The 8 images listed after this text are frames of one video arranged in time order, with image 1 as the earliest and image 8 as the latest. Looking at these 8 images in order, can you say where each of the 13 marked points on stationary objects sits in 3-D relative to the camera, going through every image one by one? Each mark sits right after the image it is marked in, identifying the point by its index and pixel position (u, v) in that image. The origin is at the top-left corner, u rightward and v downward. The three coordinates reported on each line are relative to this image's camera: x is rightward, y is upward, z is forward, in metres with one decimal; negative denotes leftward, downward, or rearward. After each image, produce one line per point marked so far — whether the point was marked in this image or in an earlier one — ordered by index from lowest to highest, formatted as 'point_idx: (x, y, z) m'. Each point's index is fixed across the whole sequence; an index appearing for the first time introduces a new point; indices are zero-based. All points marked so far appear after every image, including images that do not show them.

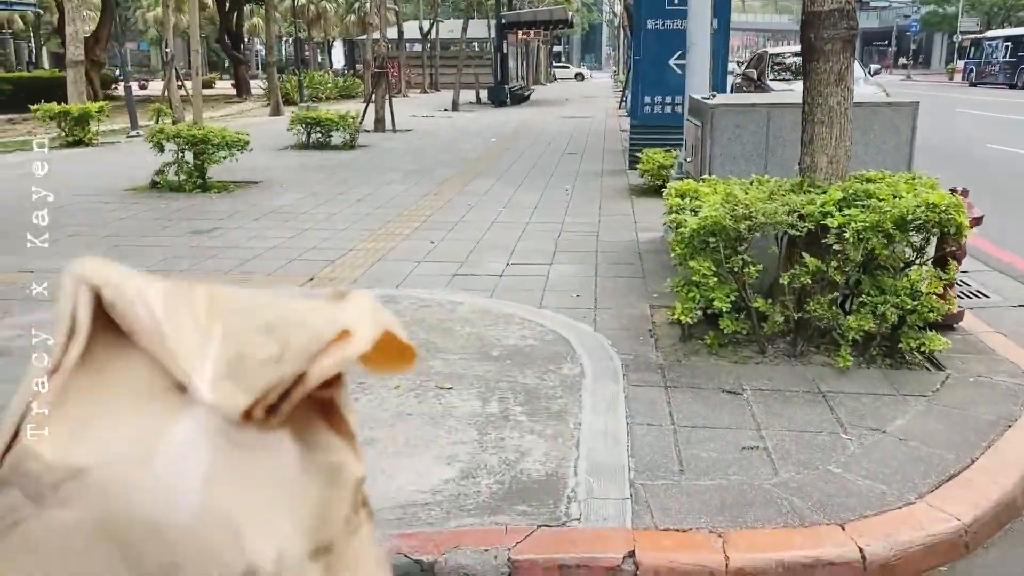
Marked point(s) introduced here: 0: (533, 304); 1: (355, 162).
0: (+0.1, -0.1, +4.9) m
1: (-2.3, +1.8, +12.7) m
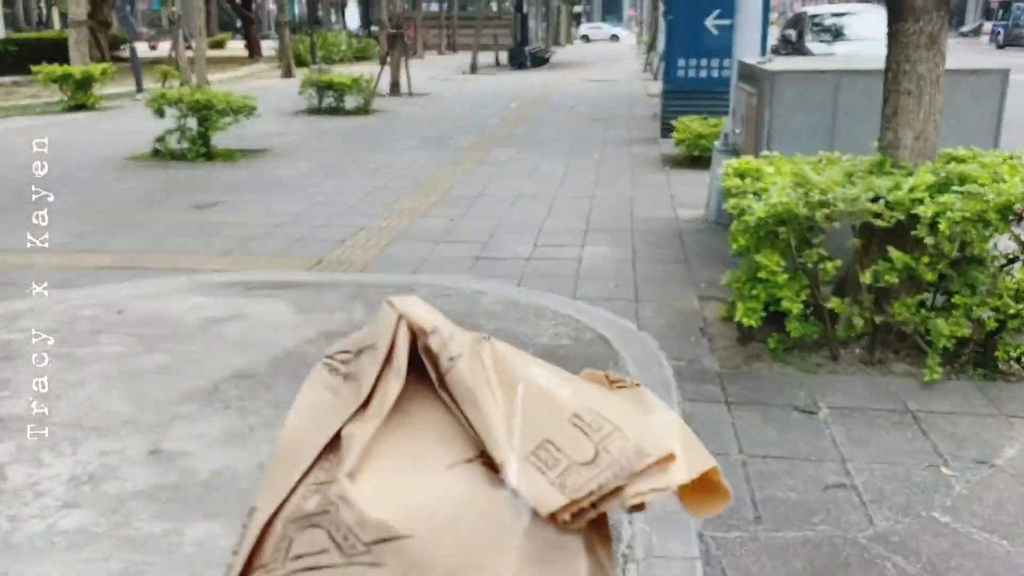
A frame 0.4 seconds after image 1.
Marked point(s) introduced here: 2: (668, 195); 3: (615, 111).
0: (+0.3, 0.0, +4.4) m
1: (-2.0, +2.2, +12.2) m
2: (+1.2, +0.7, +7.0) m
3: (+1.7, +2.8, +14.0) m
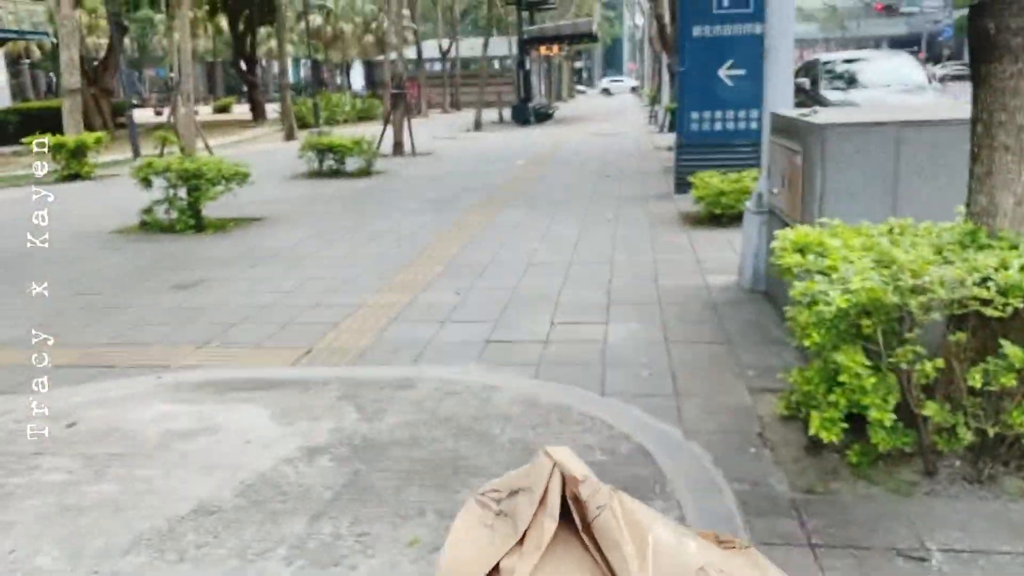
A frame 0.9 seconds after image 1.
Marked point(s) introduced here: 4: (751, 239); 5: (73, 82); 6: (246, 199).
0: (+0.3, -0.4, +3.7) m
1: (-1.9, +1.3, +11.7) m
2: (+1.3, +0.2, +6.4) m
3: (+1.7, +1.9, +13.5) m
4: (+1.4, +0.3, +5.3) m
5: (-7.1, +3.3, +14.2) m
6: (-3.1, +1.0, +10.3) m
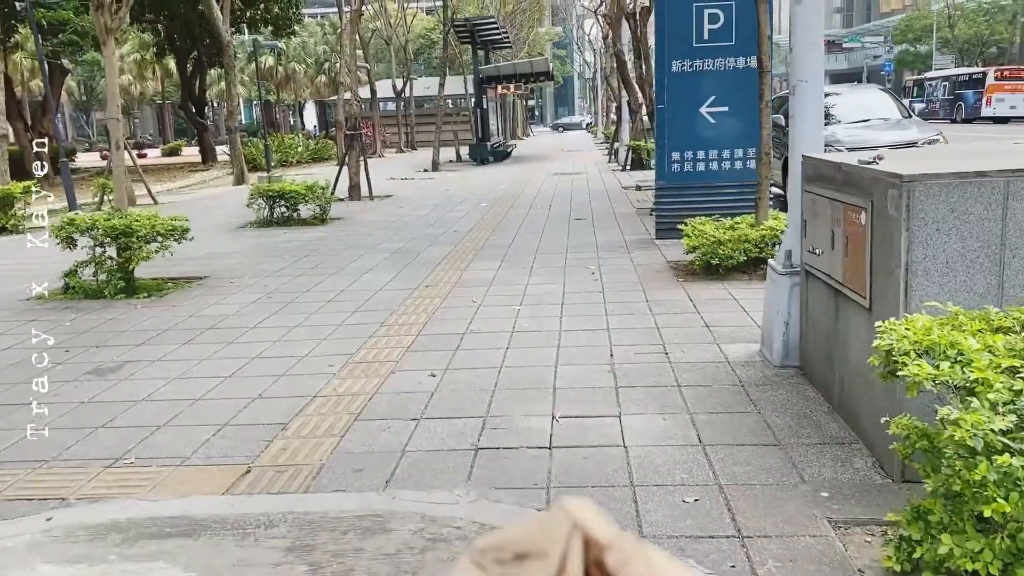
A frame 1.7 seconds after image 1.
0: (+0.4, -0.8, +2.8) m
1: (-2.3, +0.6, +10.7) m
2: (+1.2, -0.2, +5.6) m
3: (+1.3, +1.2, +12.7) m
4: (+1.4, -0.1, +4.5) m
5: (-7.7, +2.4, +13.1) m
6: (-3.5, +0.4, +9.3) m
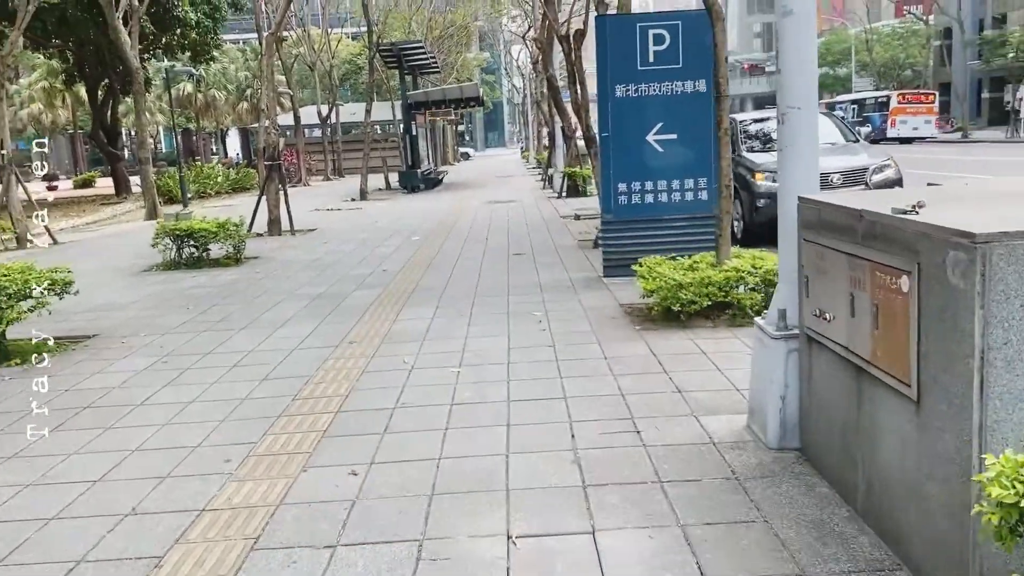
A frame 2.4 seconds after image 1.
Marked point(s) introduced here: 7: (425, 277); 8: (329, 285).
0: (+0.3, -1.0, +2.0) m
1: (-3.0, 0.0, +9.7) m
2: (+0.9, -0.5, +4.8) m
3: (+0.3, +0.6, +11.9) m
4: (+1.1, -0.4, +3.8) m
5: (-8.6, +1.7, +11.7) m
6: (-4.1, -0.2, +8.2) m
7: (-0.9, +0.1, +9.3) m
8: (-1.9, 0.0, +9.2) m
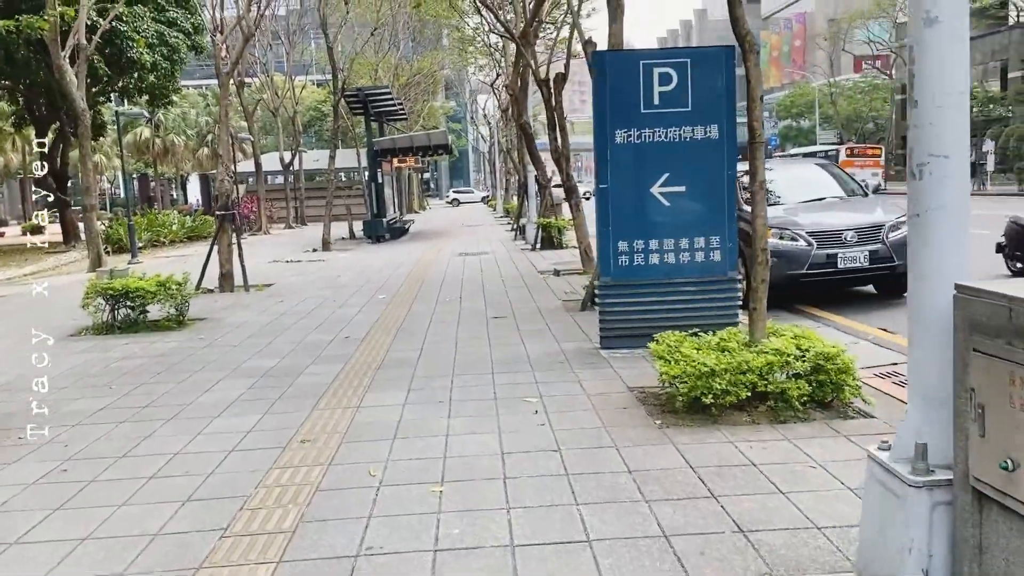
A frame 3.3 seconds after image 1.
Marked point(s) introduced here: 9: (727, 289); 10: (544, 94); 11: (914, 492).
0: (+0.4, -1.3, +0.8) m
1: (-3.2, -0.6, +8.4) m
2: (+0.9, -1.0, +3.6) m
3: (+0.1, -0.2, +10.8) m
4: (+1.2, -0.7, +2.6) m
5: (-8.9, +0.9, +10.2) m
6: (-4.2, -0.8, +6.8) m
7: (-1.1, -0.5, +8.1) m
8: (-2.1, -0.6, +7.9) m
9: (+1.8, 0.0, +7.4) m
10: (+0.5, +3.0, +13.4) m
11: (+1.2, -0.6, +2.6) m
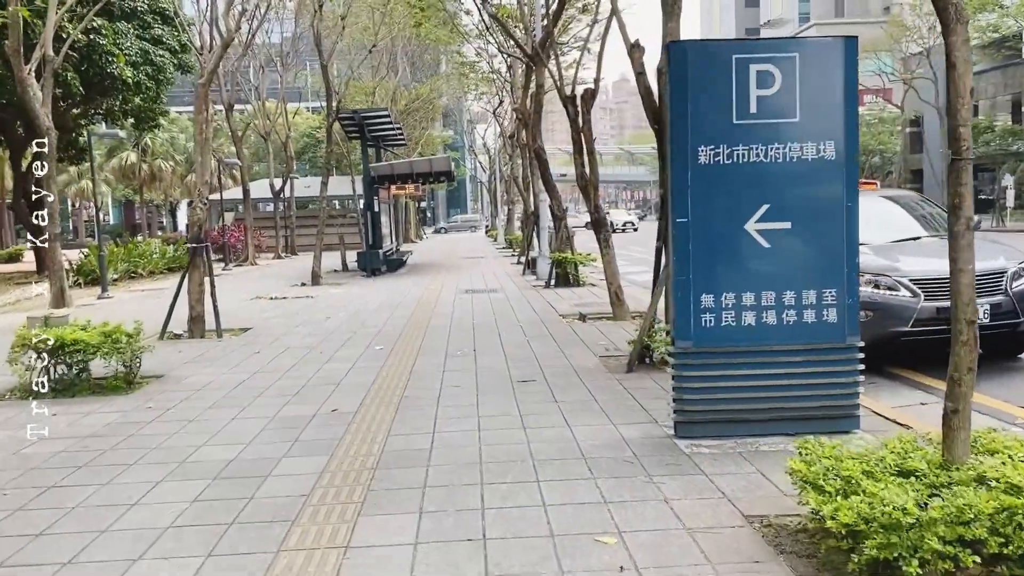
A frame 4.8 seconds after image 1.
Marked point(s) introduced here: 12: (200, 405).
0: (+0.7, -1.5, -1.2) m
1: (-2.9, -1.1, +6.4) m
2: (+1.2, -1.3, +1.7) m
3: (+0.3, -0.7, +8.9) m
4: (+1.5, -1.0, +0.7) m
5: (-8.6, +0.4, +8.3) m
6: (-3.9, -1.1, +4.9) m
7: (-0.8, -1.0, +6.2) m
8: (-1.8, -1.0, +6.0) m
9: (+2.1, -0.5, +5.5) m
10: (+0.7, +2.3, +11.6) m
11: (+1.5, -0.9, +0.7) m
12: (-2.6, -1.0, +7.2) m
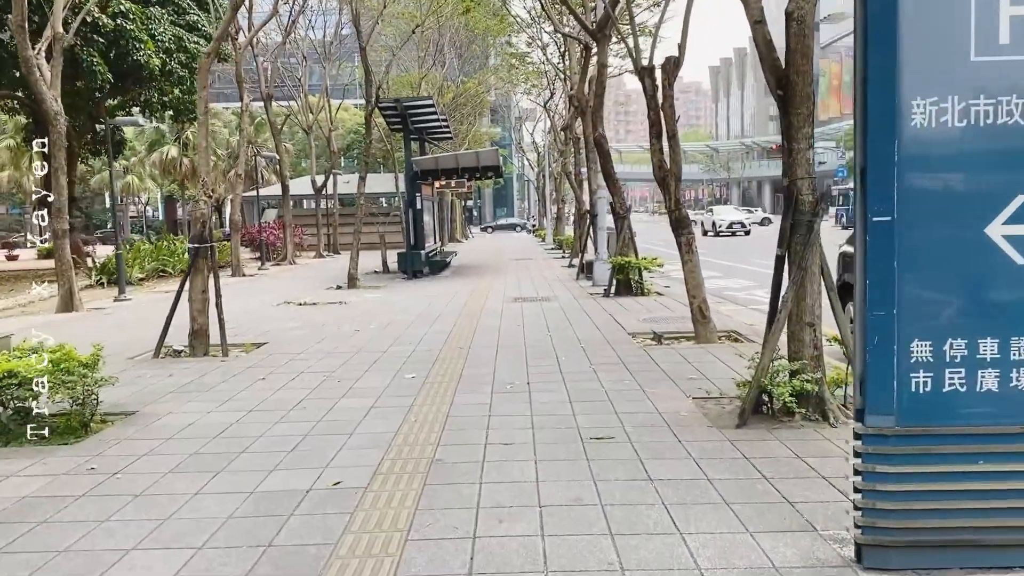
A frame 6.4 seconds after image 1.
0: (+0.7, -1.7, -3.2) m
1: (-2.6, -1.2, +4.6) m
2: (+1.3, -1.4, -0.4) m
3: (+0.9, -0.8, +6.8) m
4: (+1.6, -1.2, -1.4) m
5: (-8.1, +0.4, +6.7) m
6: (-3.6, -1.2, +3.0) m
7: (-0.4, -1.1, +4.2) m
8: (-1.4, -1.2, +4.0) m
9: (+2.4, -0.6, +3.3) m
10: (+1.4, +2.2, +9.5) m
11: (+1.6, -1.0, -1.4) m
12: (-2.1, -1.1, +5.3) m
